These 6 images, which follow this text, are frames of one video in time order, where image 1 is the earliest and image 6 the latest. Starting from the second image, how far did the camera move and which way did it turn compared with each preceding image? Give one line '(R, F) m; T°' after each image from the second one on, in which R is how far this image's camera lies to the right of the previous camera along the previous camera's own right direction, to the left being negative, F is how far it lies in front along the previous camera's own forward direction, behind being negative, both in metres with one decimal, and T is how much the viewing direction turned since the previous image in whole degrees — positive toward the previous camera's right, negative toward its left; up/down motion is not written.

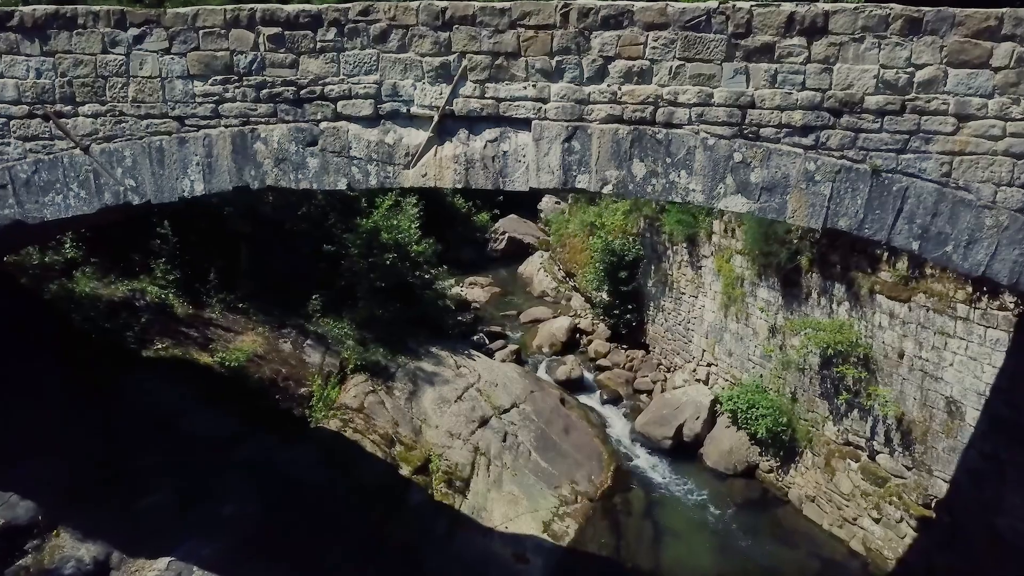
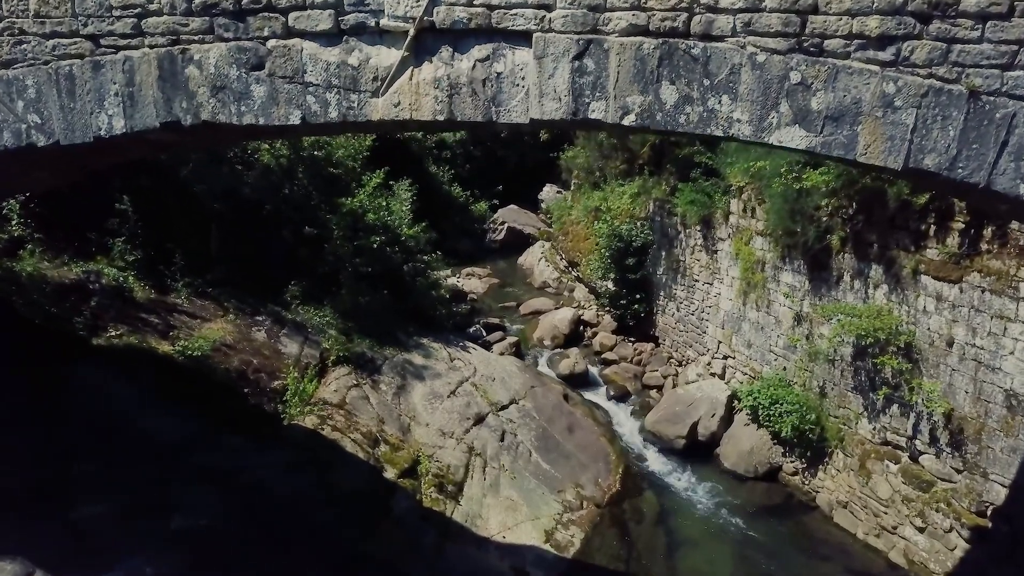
(0.0, +0.8) m; 0°
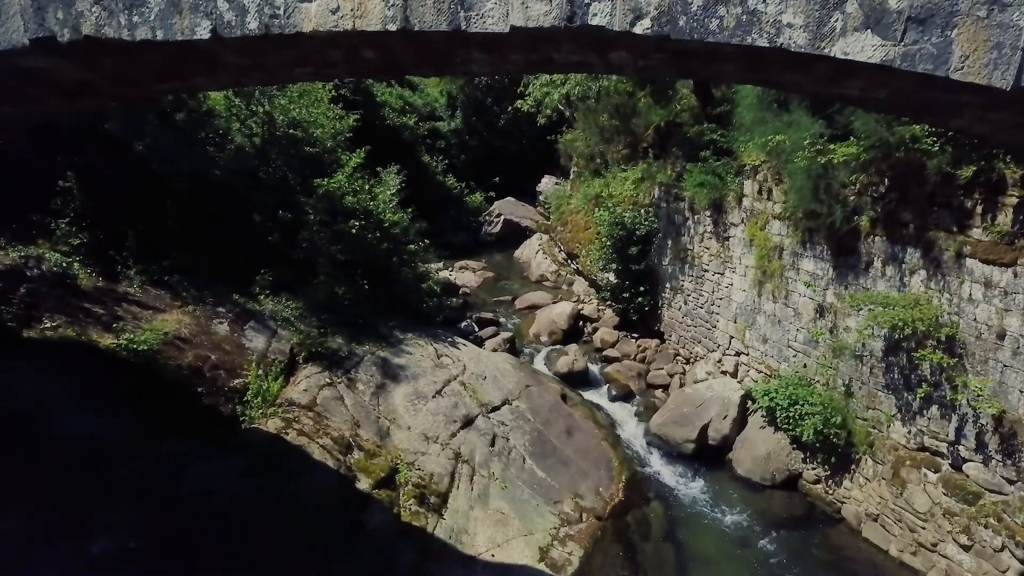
(+0.1, +0.8) m; 0°
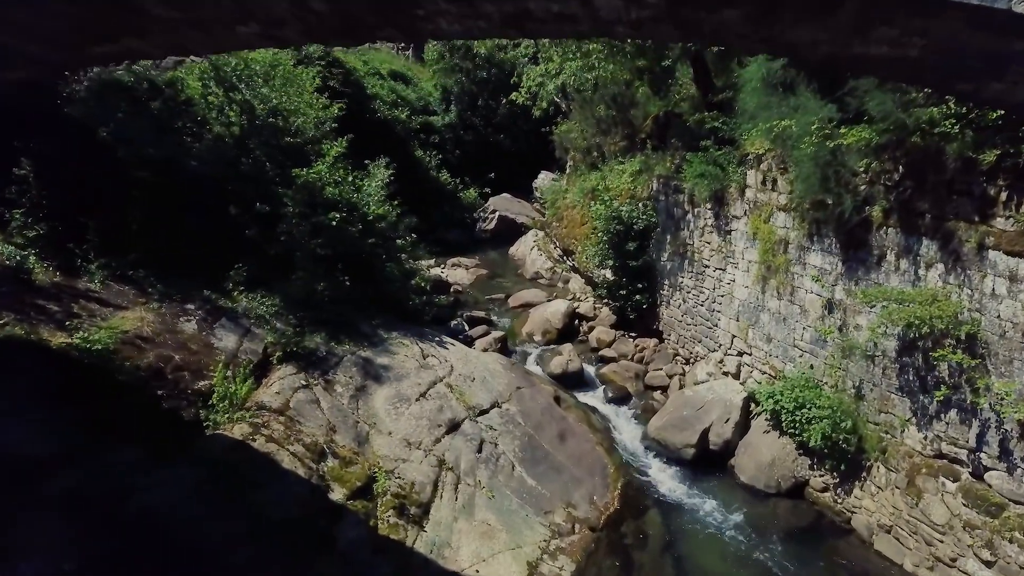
(+0.1, +0.4) m; 0°
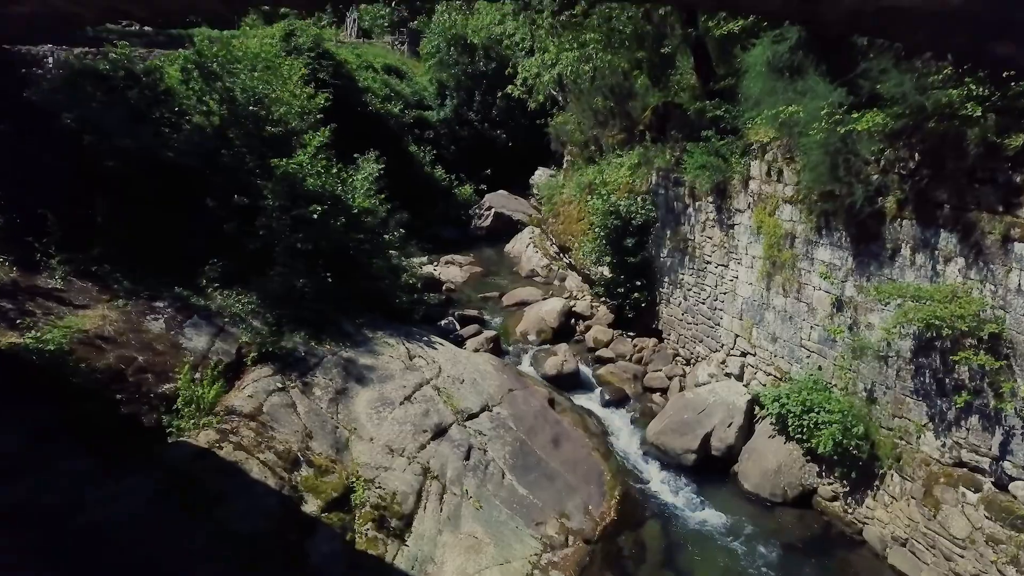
(+0.1, +0.4) m; 0°
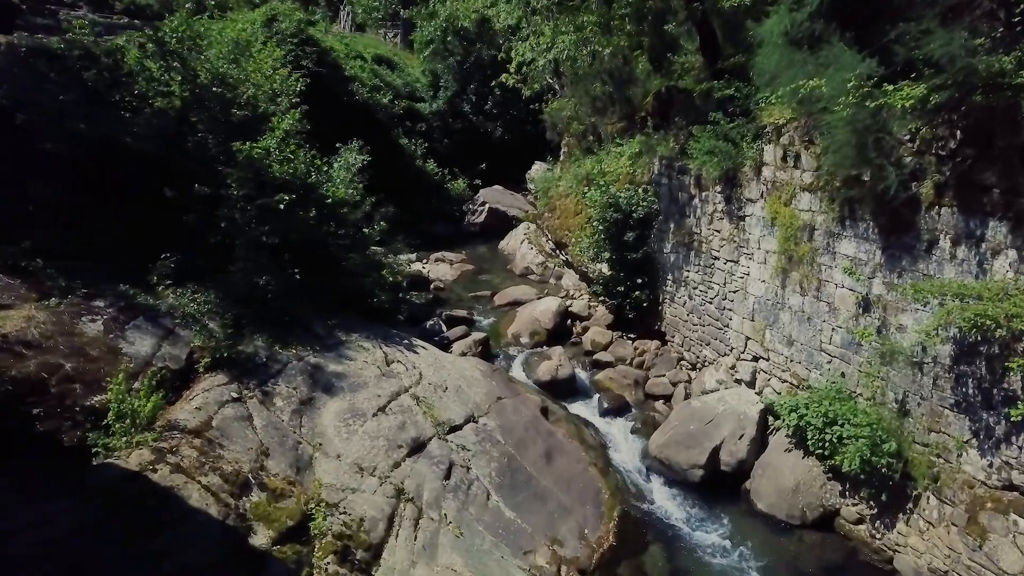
(+0.1, +0.7) m; 0°
